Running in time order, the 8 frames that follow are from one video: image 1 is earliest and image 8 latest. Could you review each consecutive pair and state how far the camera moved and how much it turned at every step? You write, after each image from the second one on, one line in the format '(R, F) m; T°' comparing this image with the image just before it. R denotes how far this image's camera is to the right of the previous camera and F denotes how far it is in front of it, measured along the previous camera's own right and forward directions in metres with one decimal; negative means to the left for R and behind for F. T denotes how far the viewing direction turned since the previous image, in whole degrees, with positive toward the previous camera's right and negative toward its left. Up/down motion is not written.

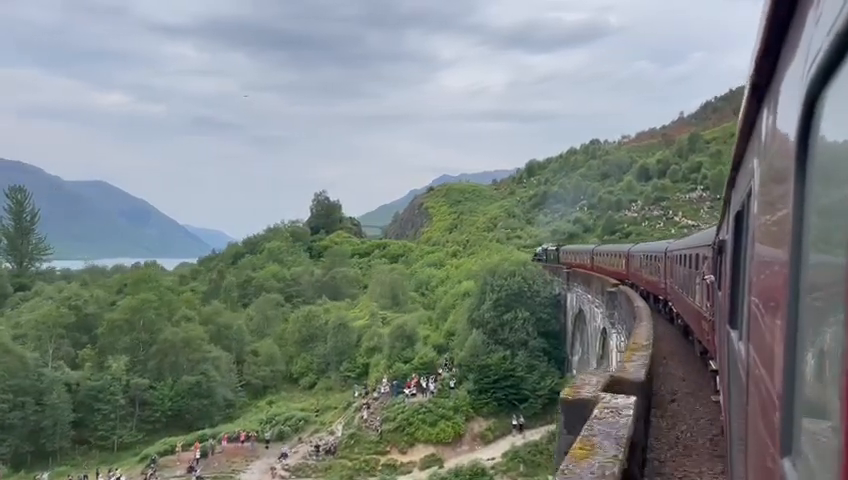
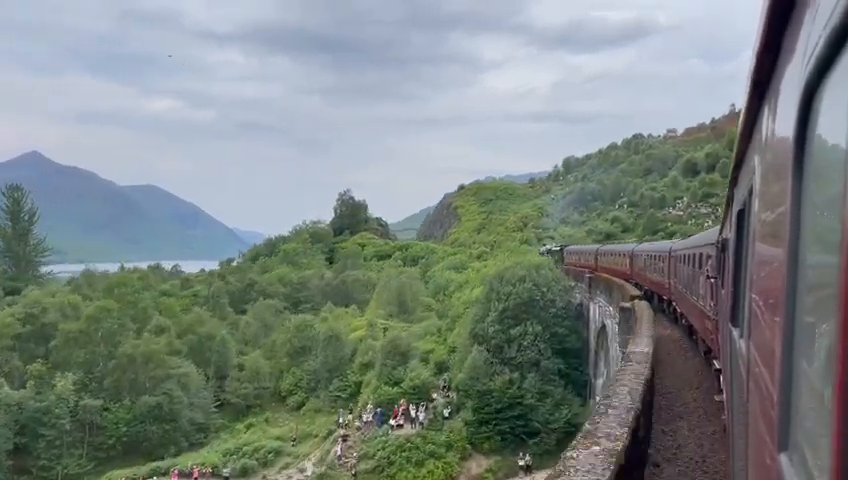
(+1.5, +4.0) m; -4°
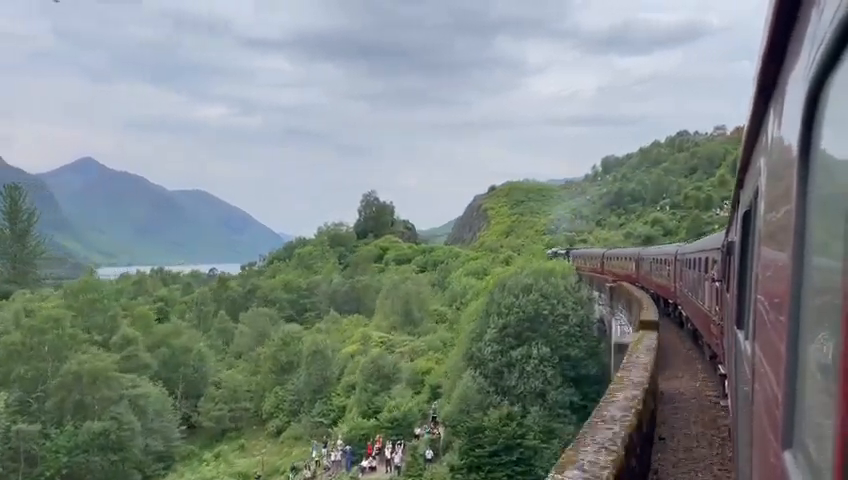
(+1.4, +3.6) m; -3°
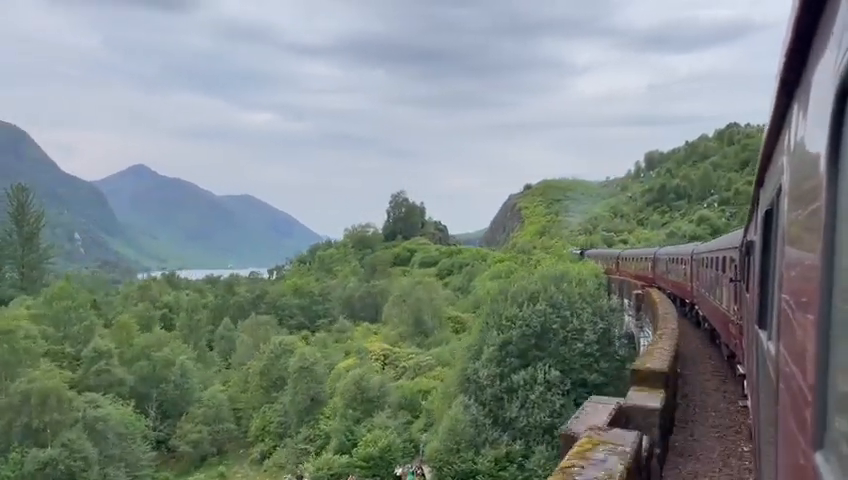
(+1.2, +3.0) m; -4°
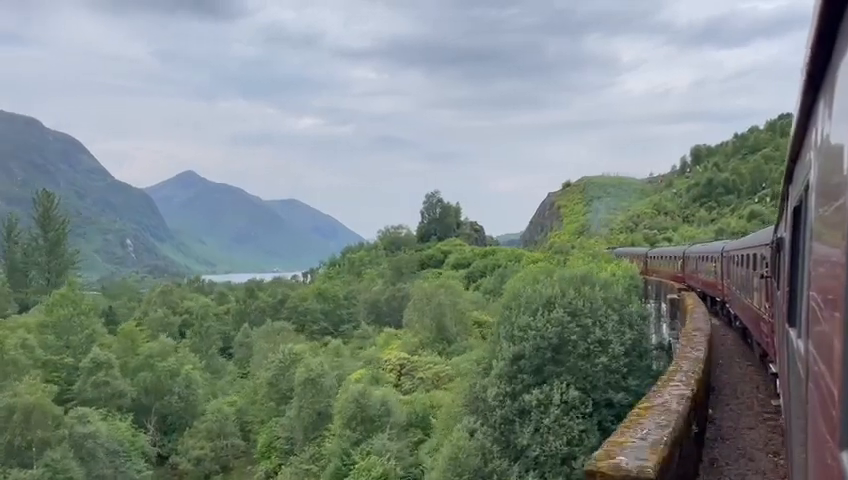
(+0.8, +1.7) m; -4°
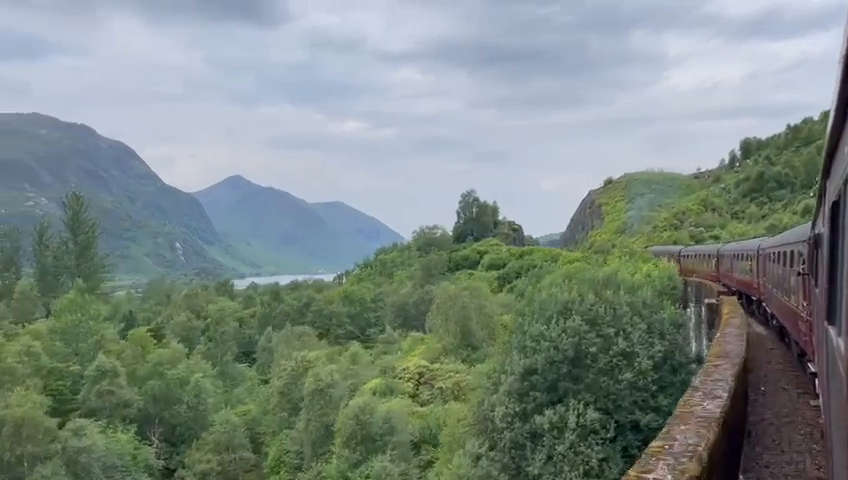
(+0.7, +1.4) m; -4°
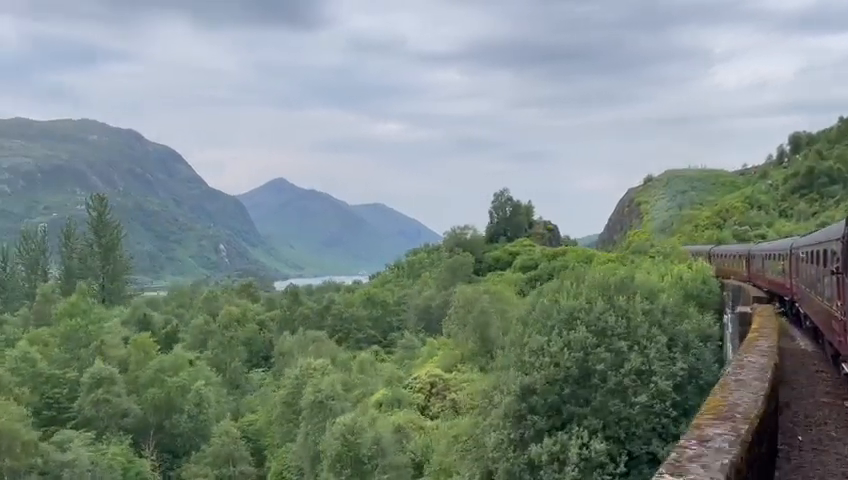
(+0.7, +1.4) m; -3°
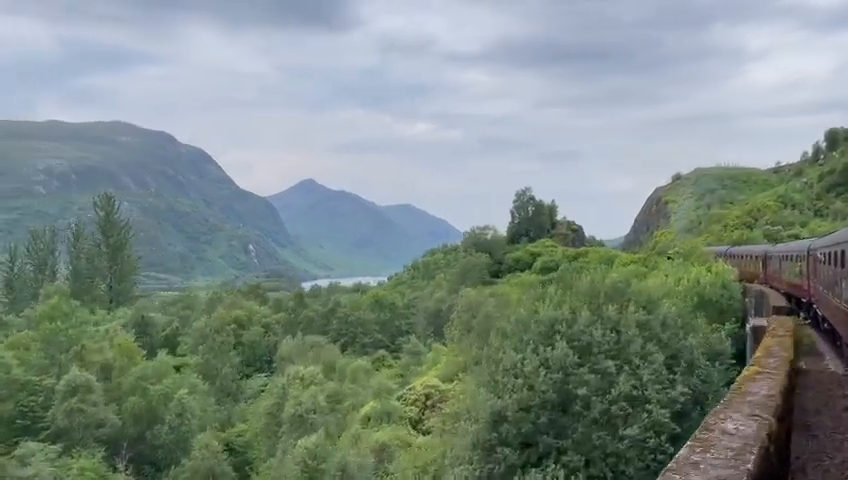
(+0.8, +1.4) m; -2°
